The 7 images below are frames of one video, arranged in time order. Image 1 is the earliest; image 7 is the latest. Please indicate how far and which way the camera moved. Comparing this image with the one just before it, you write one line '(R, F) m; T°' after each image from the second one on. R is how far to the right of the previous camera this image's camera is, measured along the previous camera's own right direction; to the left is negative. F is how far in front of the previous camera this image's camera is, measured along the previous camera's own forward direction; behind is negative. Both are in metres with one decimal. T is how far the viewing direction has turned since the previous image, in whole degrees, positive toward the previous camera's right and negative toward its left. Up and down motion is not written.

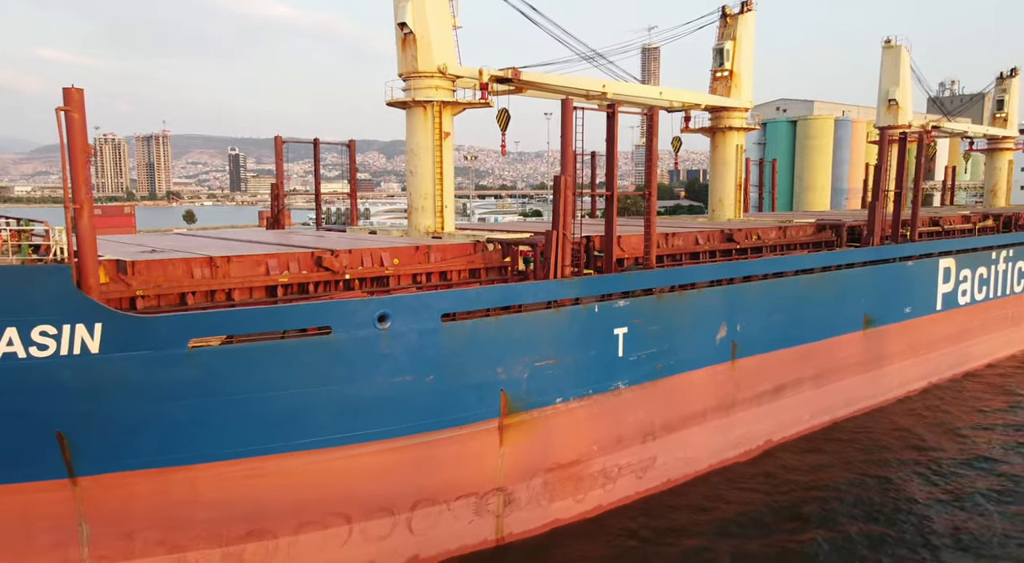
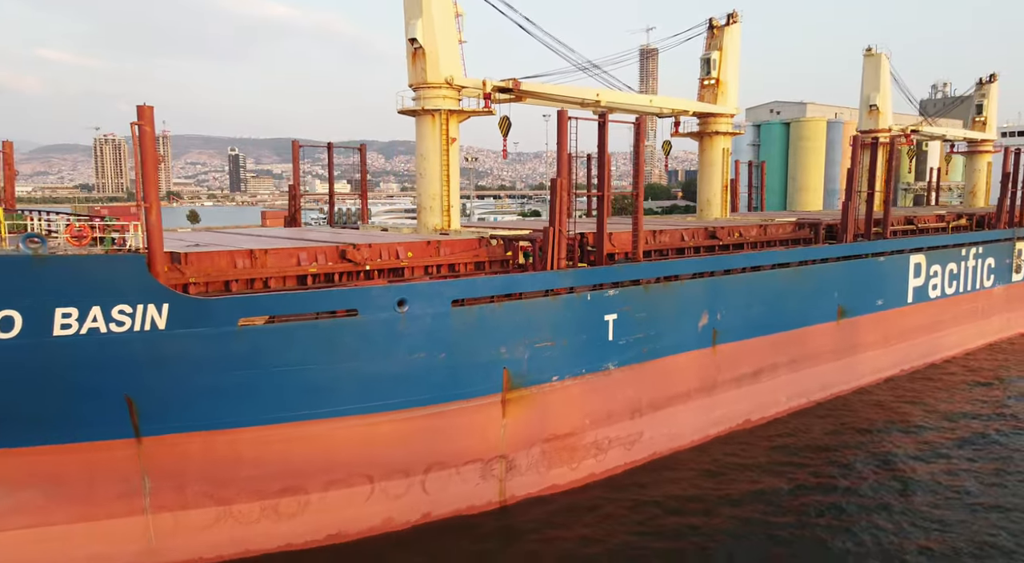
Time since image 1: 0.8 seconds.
(0.0, -1.0) m; 0°
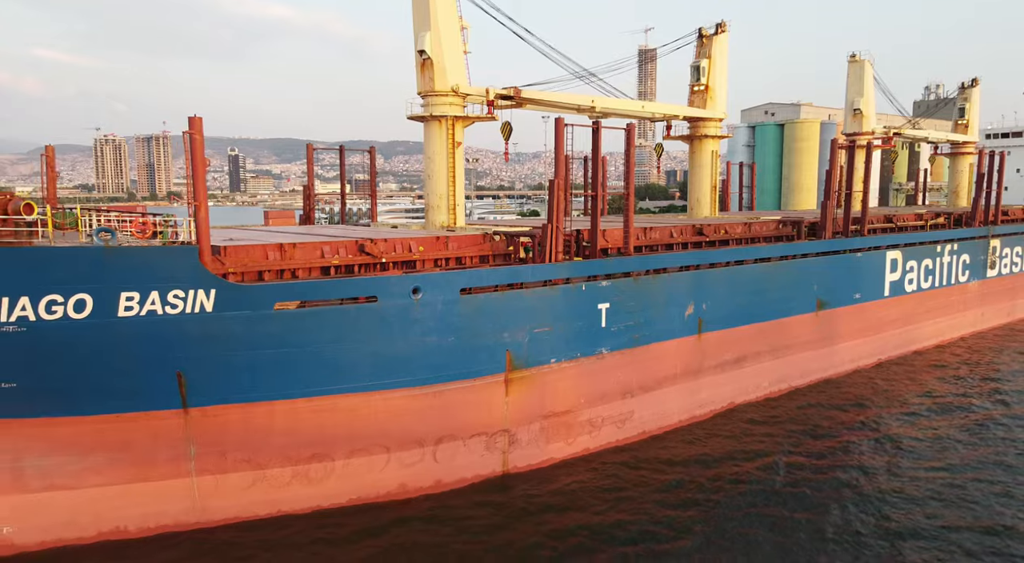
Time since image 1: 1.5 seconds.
(0.0, -0.9) m; 0°
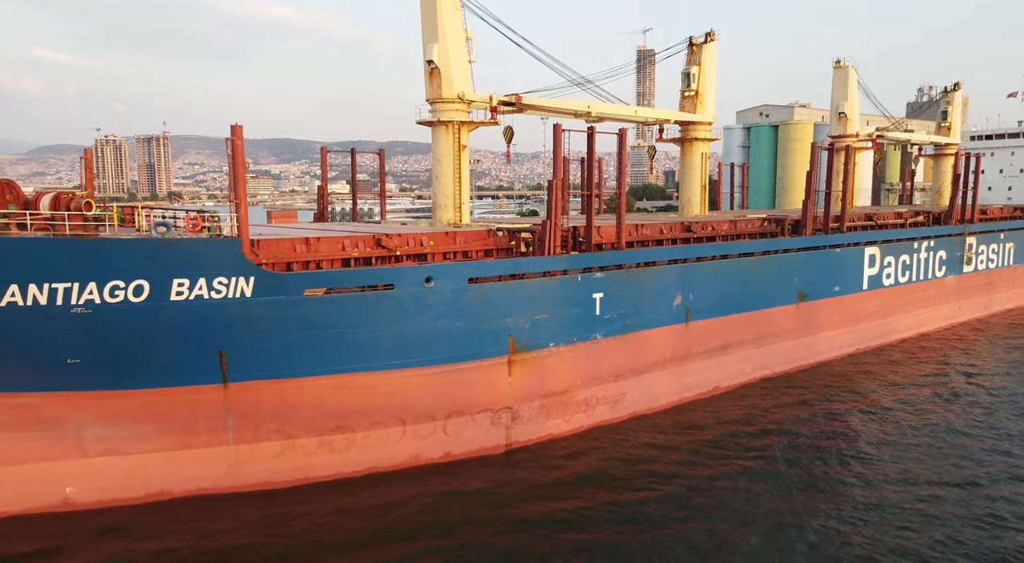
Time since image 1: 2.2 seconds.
(0.0, -1.0) m; 0°
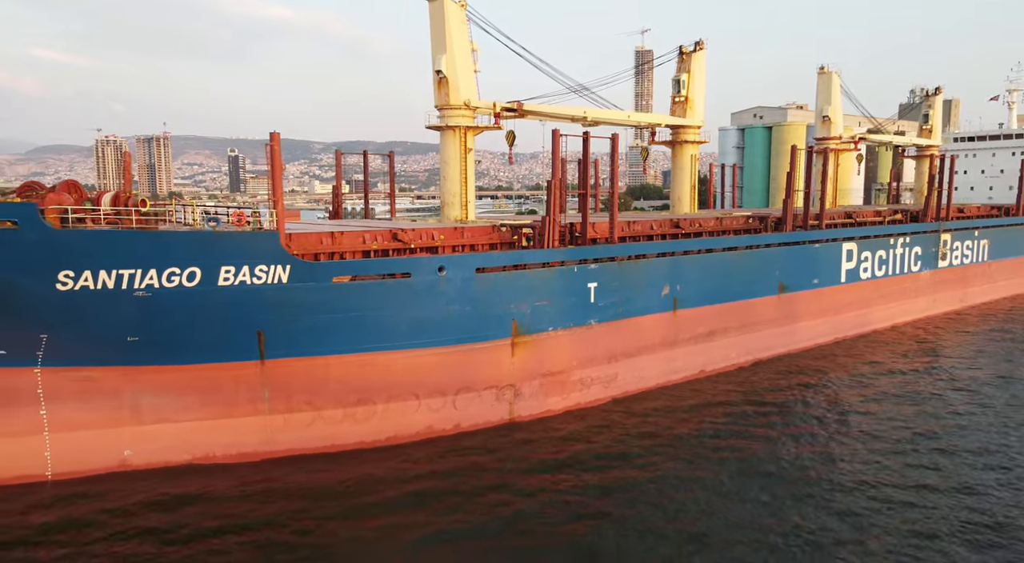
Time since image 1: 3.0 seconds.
(-0.1, -1.1) m; 0°
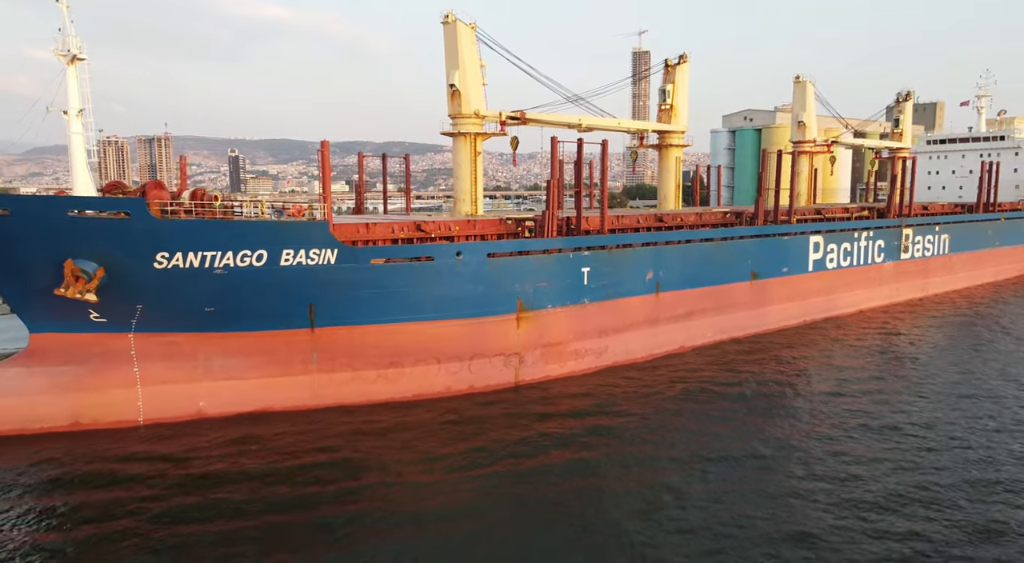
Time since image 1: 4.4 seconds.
(-0.1, -2.1) m; 0°
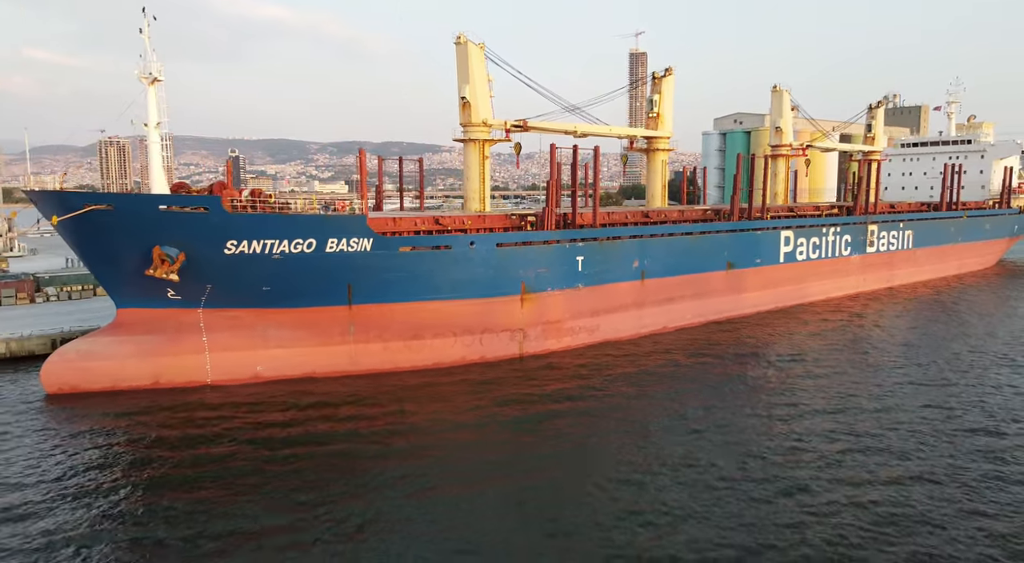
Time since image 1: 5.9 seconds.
(-0.1, -2.2) m; 0°
